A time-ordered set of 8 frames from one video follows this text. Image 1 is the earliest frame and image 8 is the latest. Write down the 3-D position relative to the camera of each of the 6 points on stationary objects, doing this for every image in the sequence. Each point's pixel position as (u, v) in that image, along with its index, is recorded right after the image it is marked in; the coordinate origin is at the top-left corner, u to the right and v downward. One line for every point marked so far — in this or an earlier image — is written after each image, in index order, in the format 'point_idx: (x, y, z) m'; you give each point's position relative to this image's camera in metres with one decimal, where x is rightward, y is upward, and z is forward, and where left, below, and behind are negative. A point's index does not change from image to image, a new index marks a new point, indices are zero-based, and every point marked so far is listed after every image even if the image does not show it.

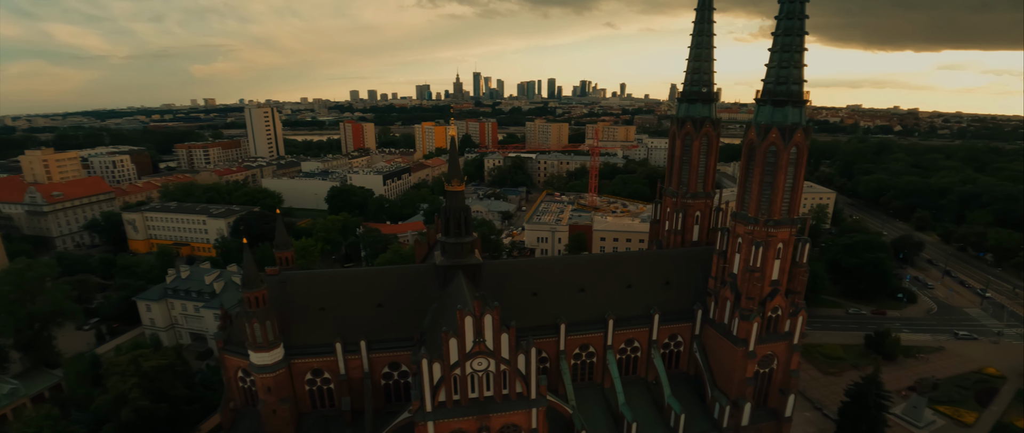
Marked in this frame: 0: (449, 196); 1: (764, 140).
0: (-2.4, +0.8, +19.4) m
1: (+9.4, +2.8, +19.7) m
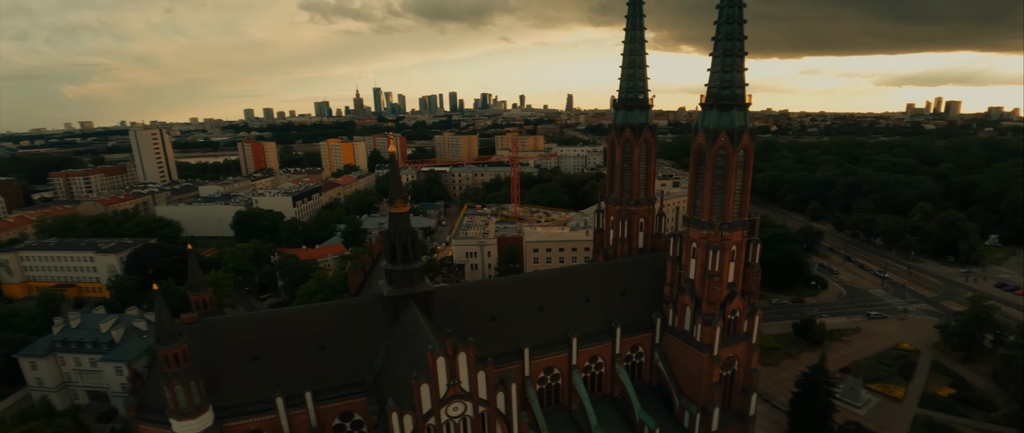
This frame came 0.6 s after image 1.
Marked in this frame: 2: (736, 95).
0: (-4.0, -0.1, +17.7) m
1: (+7.5, +2.6, +19.7) m
2: (+8.3, +4.5, +19.7) m
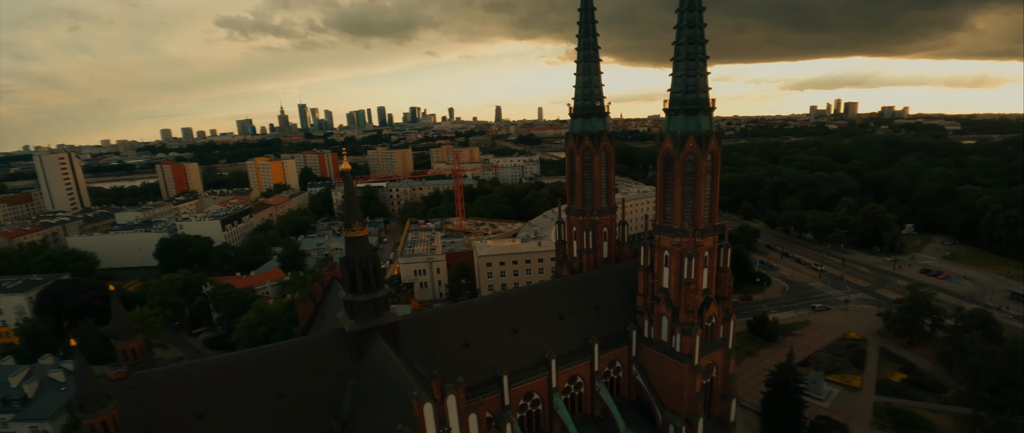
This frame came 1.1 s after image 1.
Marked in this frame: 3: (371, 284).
0: (-4.9, -0.8, +16.1) m
1: (+6.2, +2.4, +19.3) m
2: (+6.9, +4.3, +19.4) m
3: (-4.4, -2.1, +16.6) m
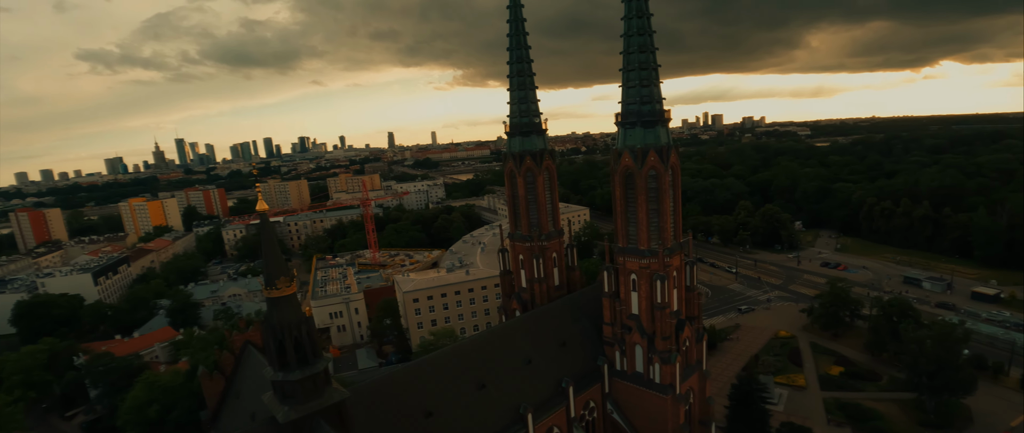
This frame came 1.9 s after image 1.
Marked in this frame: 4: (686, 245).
0: (-5.6, -2.2, +12.7) m
1: (+4.5, +1.7, +18.0) m
2: (+5.0, +3.7, +18.2) m
3: (-5.1, -3.4, +13.3) m
4: (+6.2, -1.0, +19.1) m
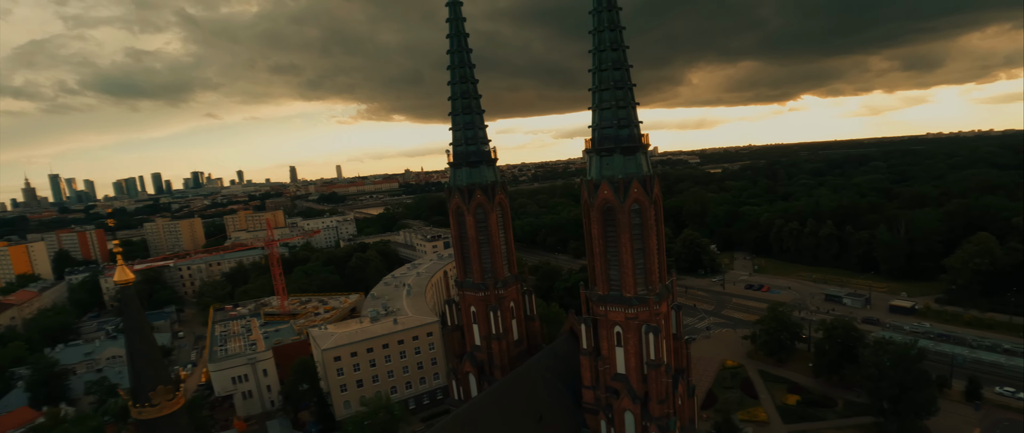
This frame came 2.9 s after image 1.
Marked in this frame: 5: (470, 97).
0: (-5.6, -3.4, +8.4) m
1: (+3.3, +0.5, +15.4) m
2: (+3.7, +2.5, +15.8) m
3: (-5.1, -4.7, +8.9) m
4: (+5.0, -2.2, +16.6) m
5: (-1.6, +4.5, +20.2) m
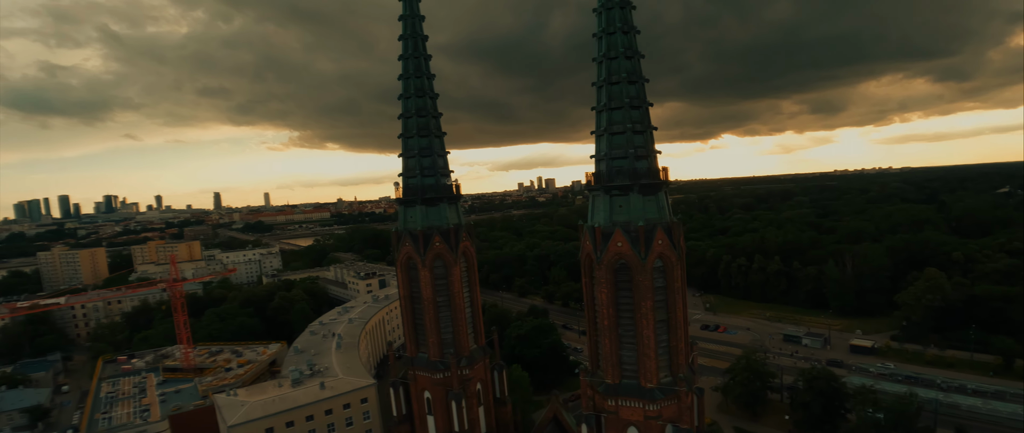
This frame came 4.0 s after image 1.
0: (-5.1, -4.2, +3.1) m
1: (+2.9, -0.8, +11.3) m
2: (+3.2, +1.1, +11.9) m
3: (-4.7, -5.5, +3.6) m
4: (+4.5, -3.6, +12.5) m
5: (-2.5, +2.9, +15.7) m
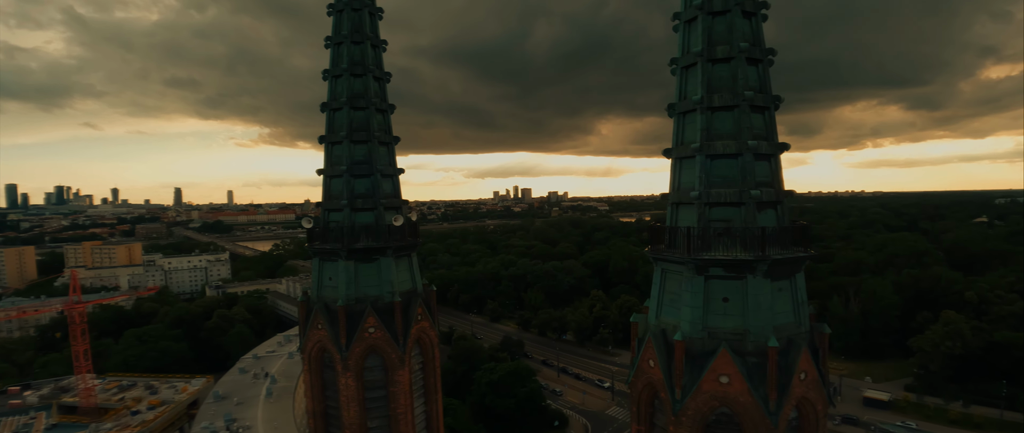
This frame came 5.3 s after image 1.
0: (-4.8, -5.1, -3.7) m
1: (+2.9, -2.0, +5.0) m
2: (+3.3, -0.2, +5.6) m
3: (-4.5, -6.4, -3.1) m
4: (+4.3, -4.9, +6.3) m
5: (-2.6, +1.8, +9.2) m
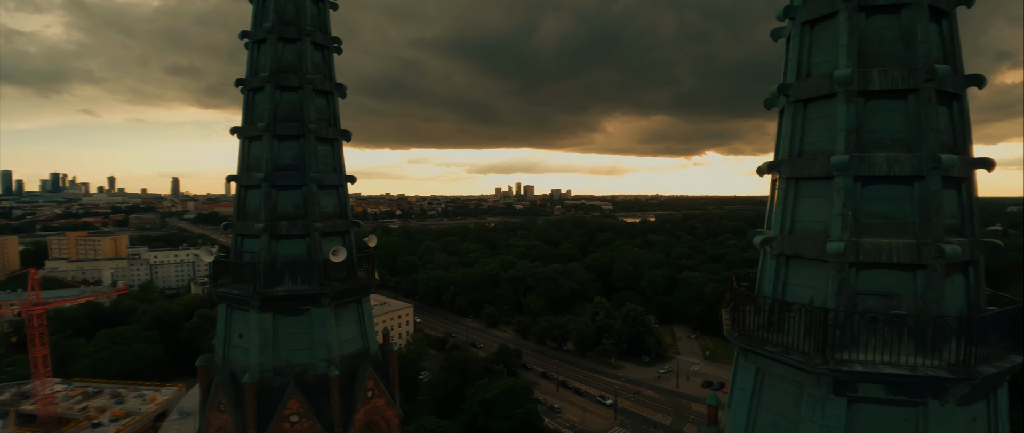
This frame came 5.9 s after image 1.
0: (-5.1, -5.5, -6.6) m
1: (+2.8, -2.6, +1.9) m
2: (+3.2, -0.7, +2.6) m
3: (-4.8, -6.8, -6.1) m
4: (+4.1, -5.5, +3.3) m
5: (-2.6, +1.5, +6.2) m
